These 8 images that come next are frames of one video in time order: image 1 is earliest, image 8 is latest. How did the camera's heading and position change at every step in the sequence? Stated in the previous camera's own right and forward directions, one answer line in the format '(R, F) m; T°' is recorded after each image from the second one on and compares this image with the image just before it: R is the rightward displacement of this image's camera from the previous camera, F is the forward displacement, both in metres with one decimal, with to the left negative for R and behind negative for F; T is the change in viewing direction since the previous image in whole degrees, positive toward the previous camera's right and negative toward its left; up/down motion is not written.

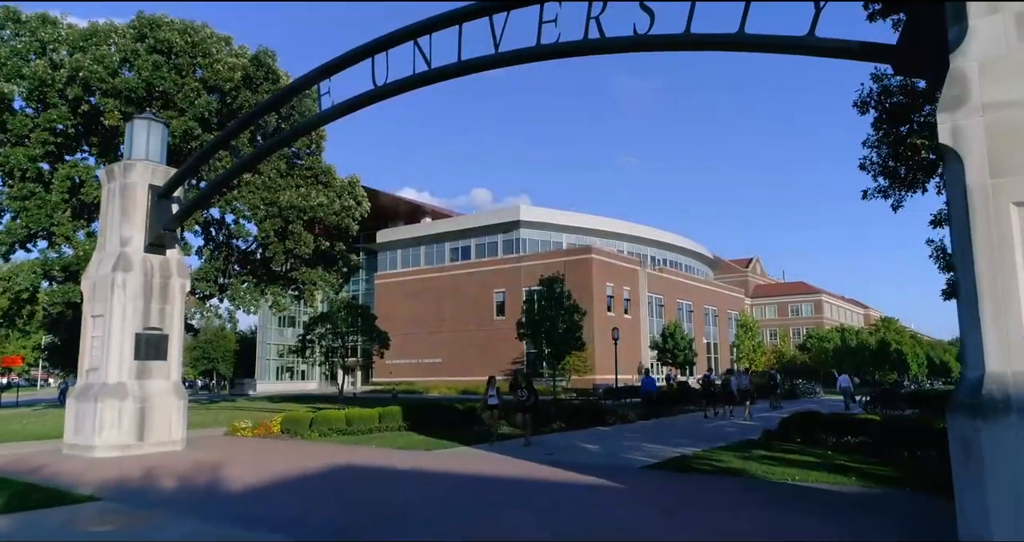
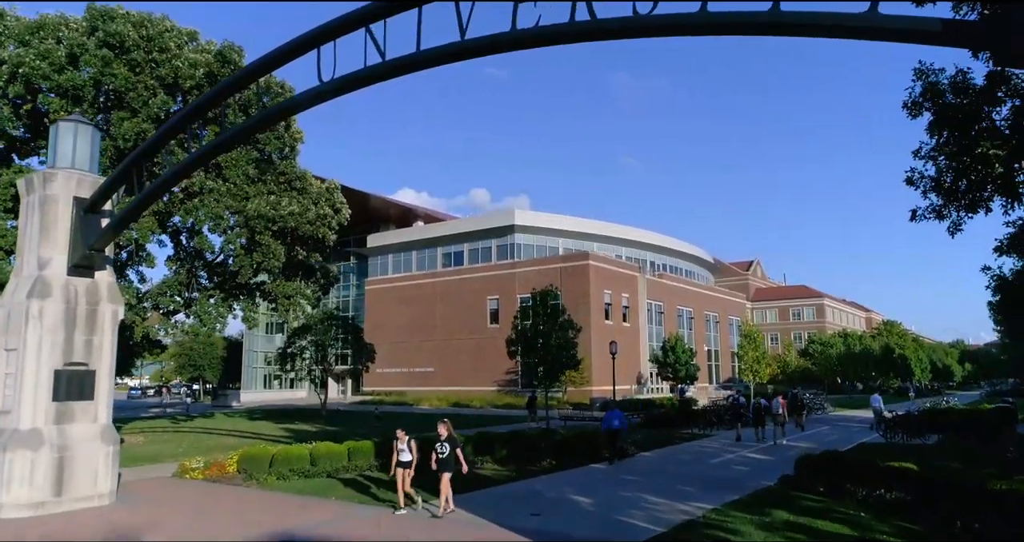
(+0.3, +1.7) m; 0°
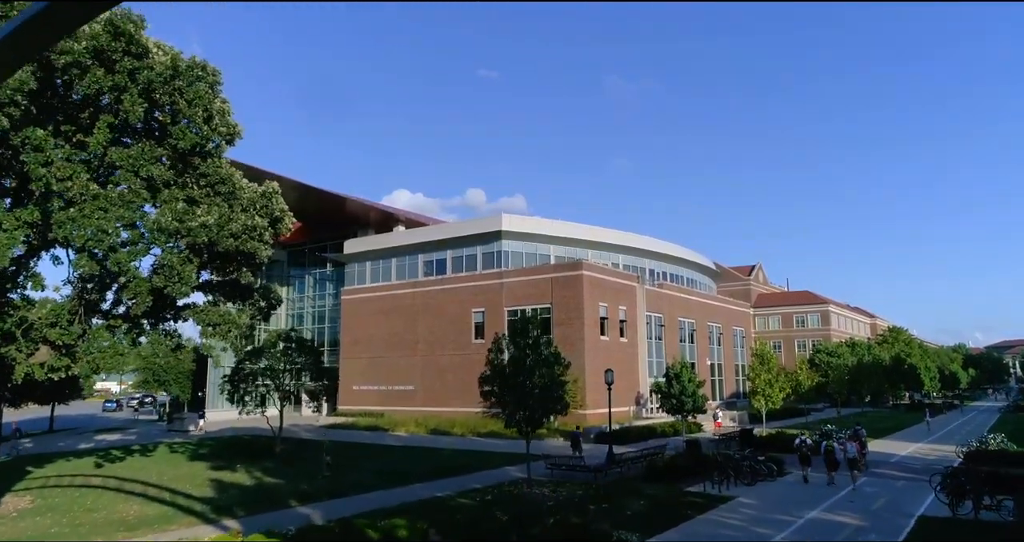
(+0.6, +4.0) m; 0°
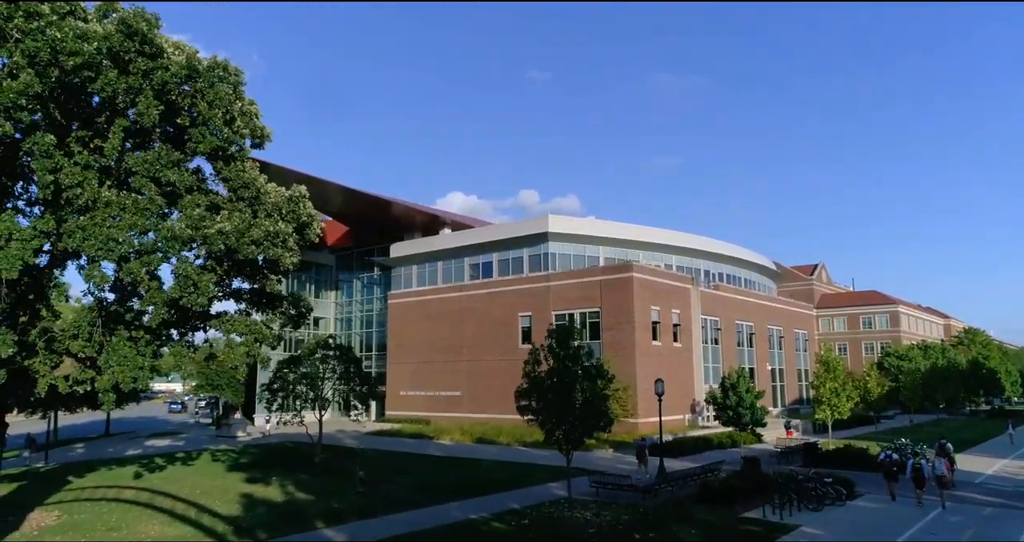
(+0.4, +1.3) m; -4°
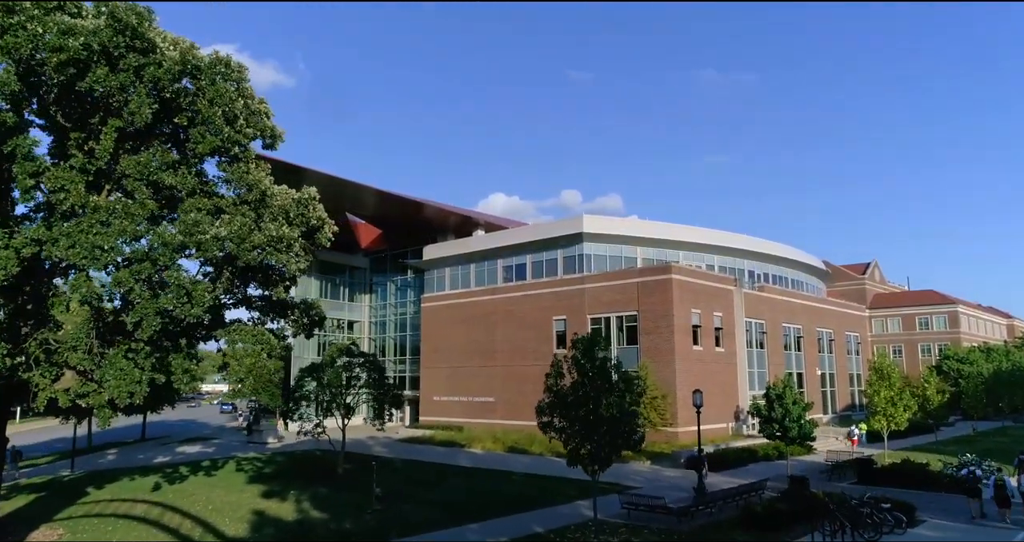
(+0.5, +1.3) m; -4°
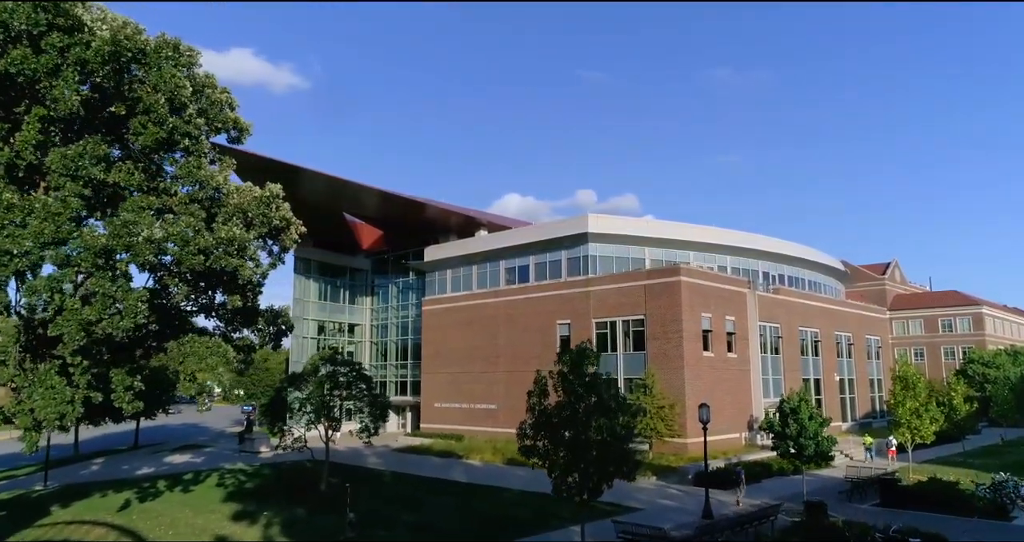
(+0.7, +1.7) m; -1°
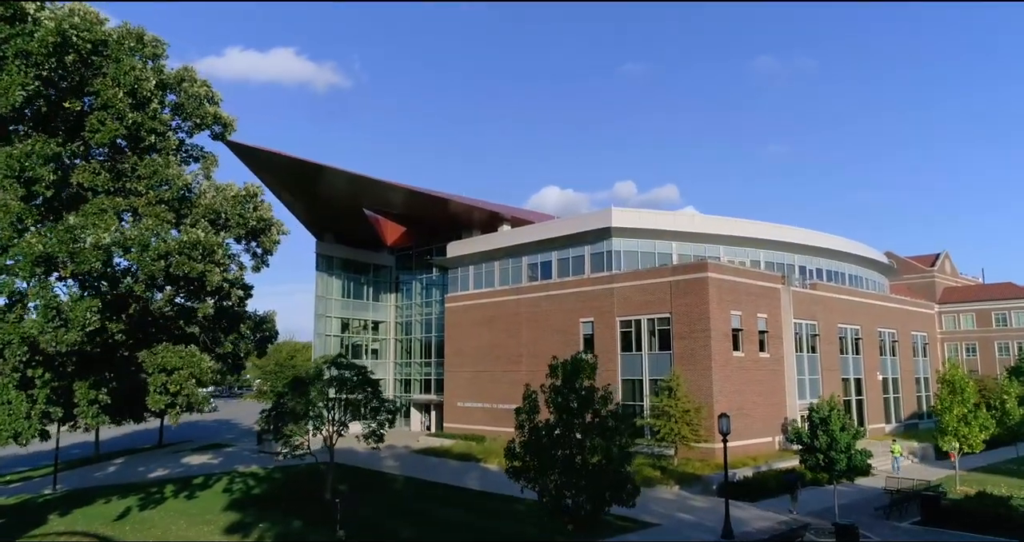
(+1.0, +1.3) m; -3°
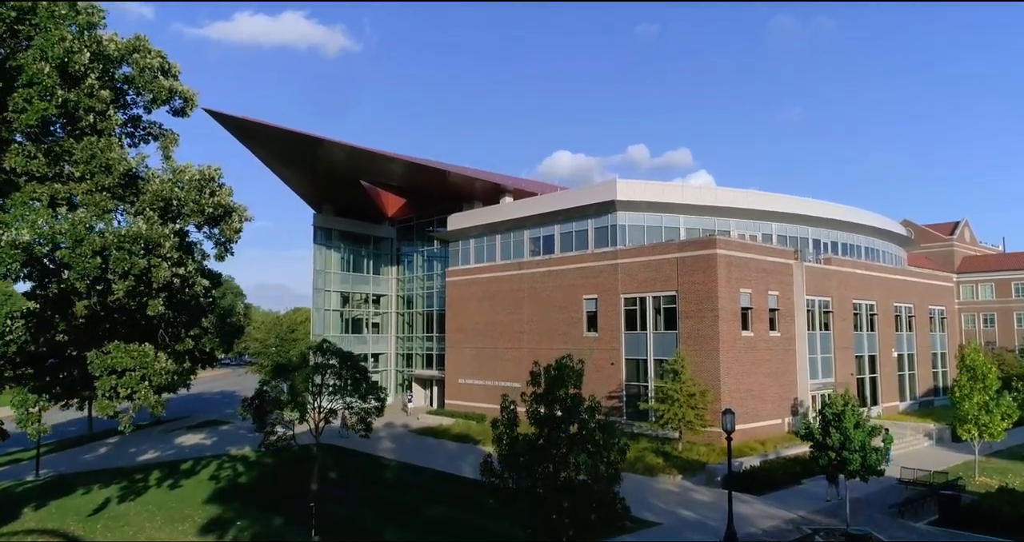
(+0.6, +1.4) m; -1°
